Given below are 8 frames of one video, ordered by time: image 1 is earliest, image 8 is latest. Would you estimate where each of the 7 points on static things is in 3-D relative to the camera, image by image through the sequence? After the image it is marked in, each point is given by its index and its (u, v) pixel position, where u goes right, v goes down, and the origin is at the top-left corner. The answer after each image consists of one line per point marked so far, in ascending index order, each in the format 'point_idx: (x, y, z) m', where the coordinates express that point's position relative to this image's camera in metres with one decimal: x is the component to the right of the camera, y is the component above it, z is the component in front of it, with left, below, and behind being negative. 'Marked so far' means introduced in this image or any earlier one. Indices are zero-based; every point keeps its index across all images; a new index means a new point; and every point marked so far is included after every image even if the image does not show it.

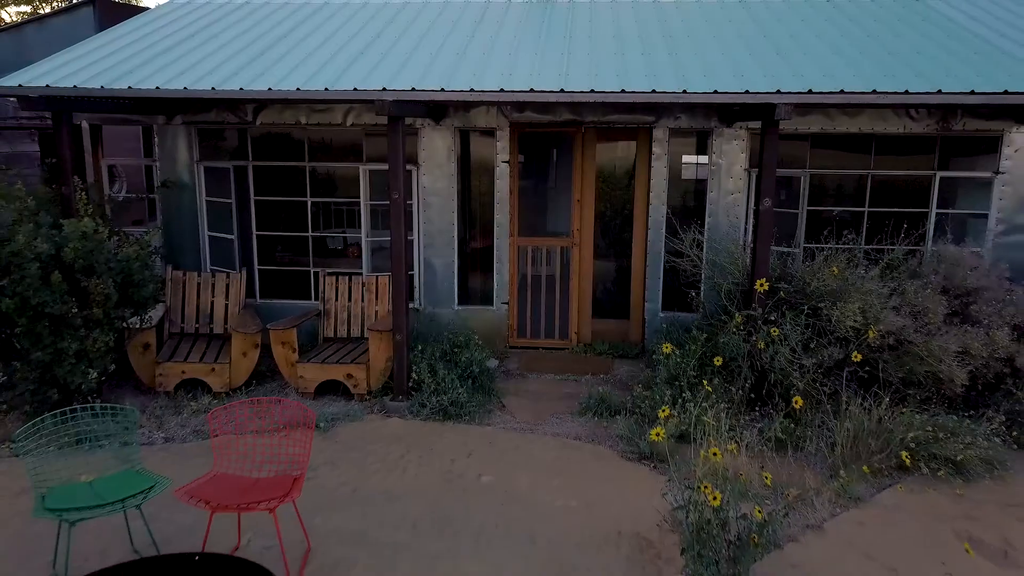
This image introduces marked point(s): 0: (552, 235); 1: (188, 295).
0: (+0.3, +0.4, +6.0) m
1: (-2.0, -0.1, +5.3) m
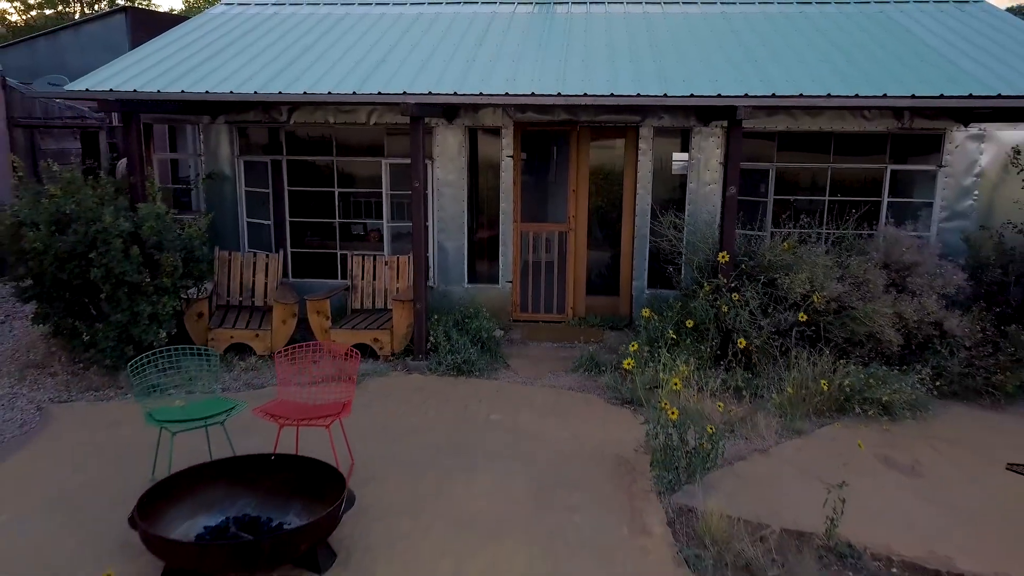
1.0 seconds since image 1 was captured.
0: (+0.3, +0.5, +6.7) m
1: (-2.0, +0.1, +6.1) m
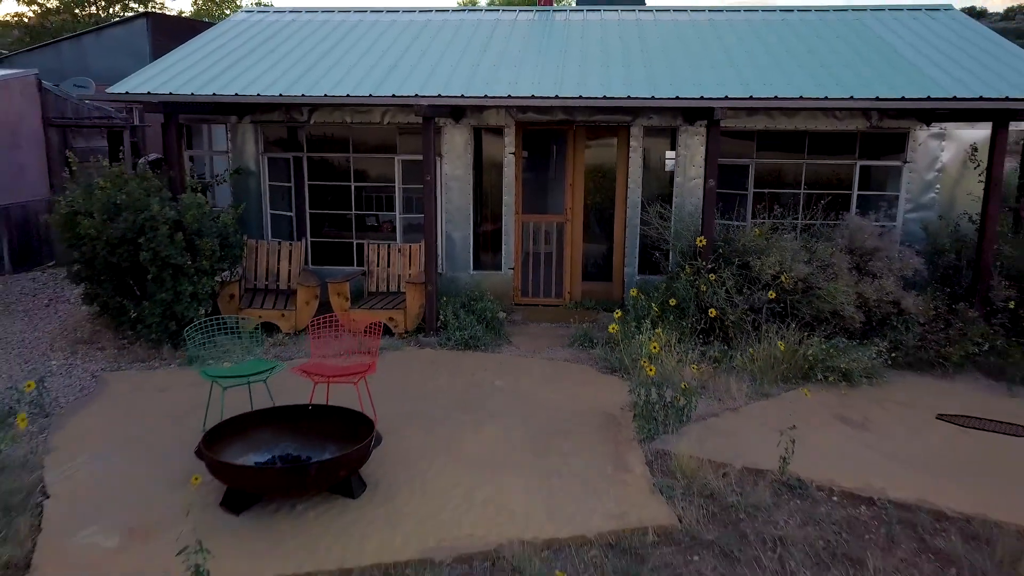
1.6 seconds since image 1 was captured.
0: (+0.3, +0.6, +7.3) m
1: (-2.0, +0.2, +6.7) m
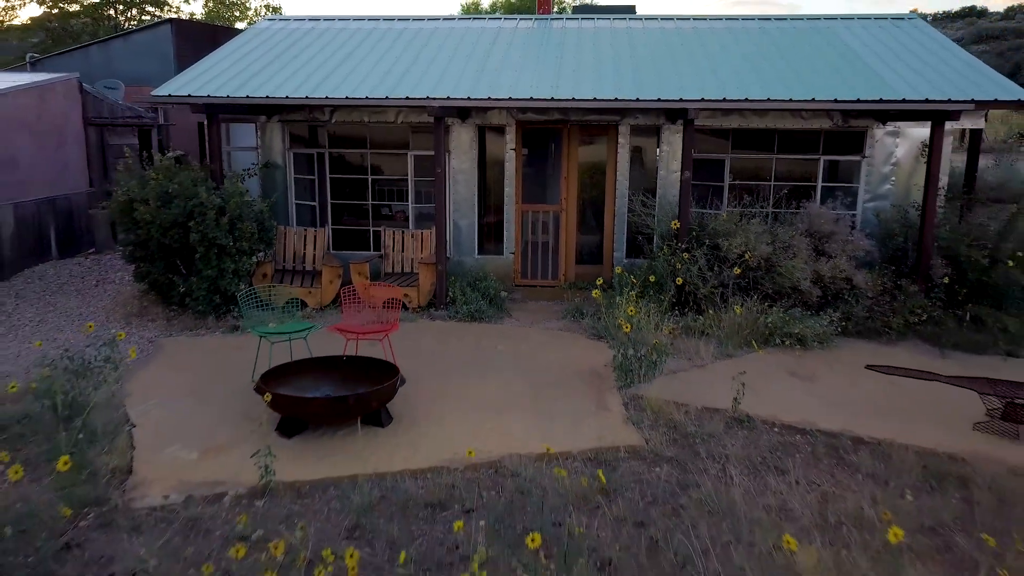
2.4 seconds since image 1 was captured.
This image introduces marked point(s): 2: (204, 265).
0: (+0.3, +0.8, +8.2) m
1: (-2.0, +0.4, +7.5) m
2: (-2.3, +0.2, +6.4) m
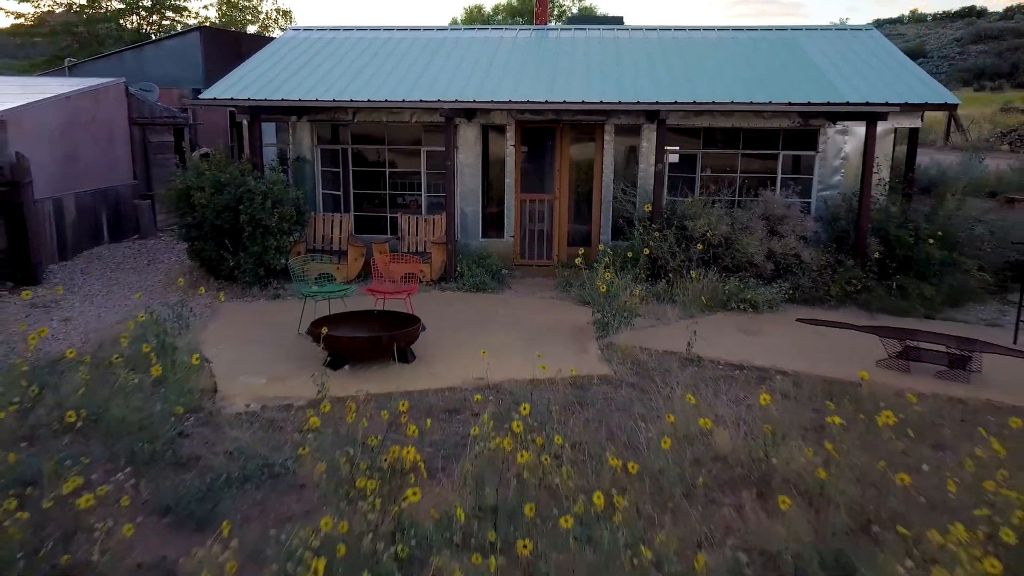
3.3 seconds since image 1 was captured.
0: (+0.3, +1.0, +9.3) m
1: (-2.0, +0.6, +8.7) m
2: (-2.3, +0.4, +7.6) m
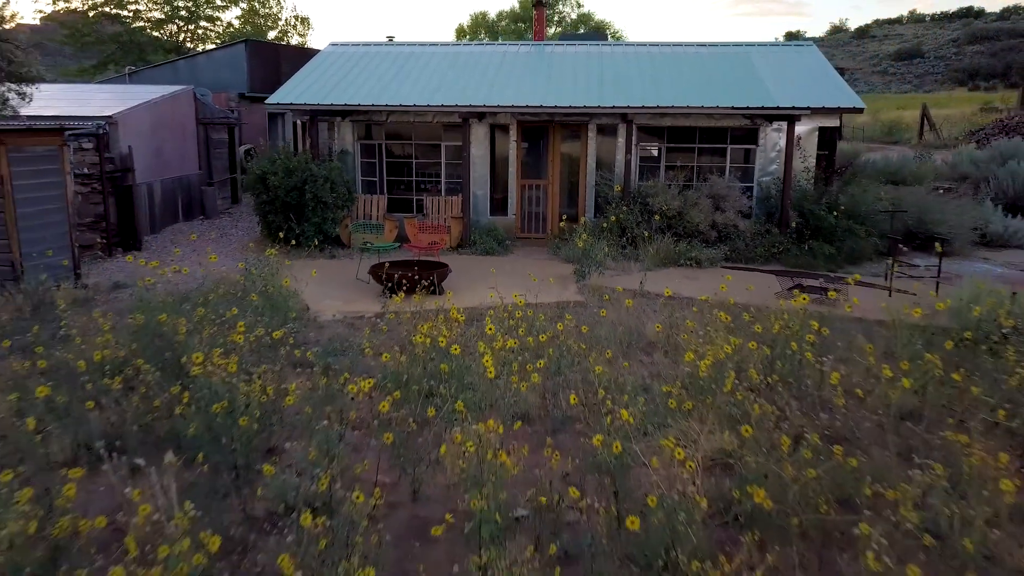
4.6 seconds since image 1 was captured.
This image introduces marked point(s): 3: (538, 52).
0: (+0.4, +1.5, +11.6) m
1: (-2.0, +1.0, +10.9) m
2: (-2.3, +0.8, +9.9) m
3: (+0.4, +3.6, +12.9) m
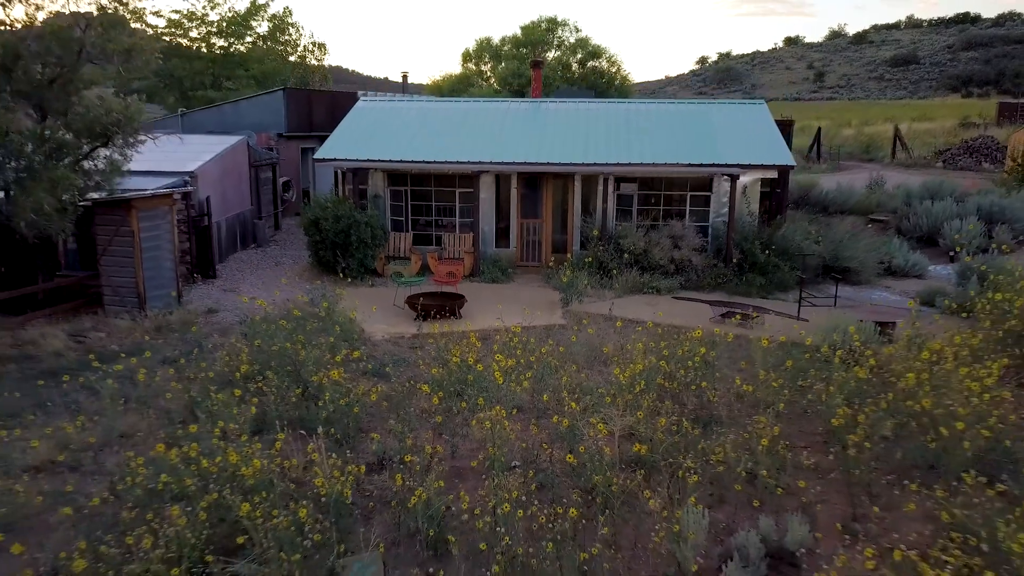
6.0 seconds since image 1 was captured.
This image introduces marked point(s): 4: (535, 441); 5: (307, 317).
0: (+0.4, +1.2, +14.2) m
1: (-1.9, +0.7, +13.5) m
2: (-2.3, +0.5, +12.5) m
3: (+0.4, +3.3, +15.5) m
4: (+0.2, -1.1, +6.2) m
5: (-2.2, -0.3, +9.2) m
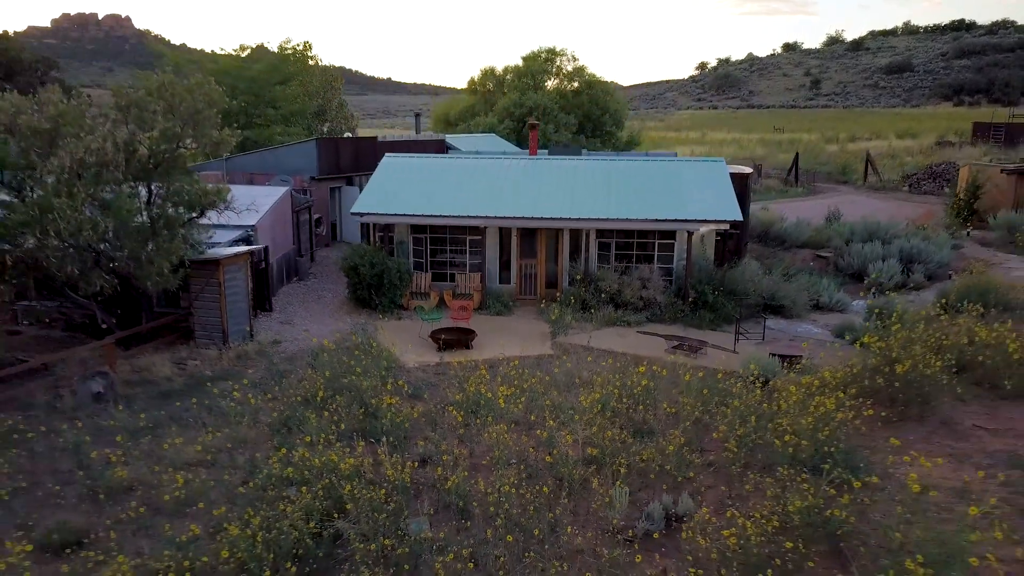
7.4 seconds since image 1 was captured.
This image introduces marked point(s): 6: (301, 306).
0: (+0.4, +0.6, +17.2) m
1: (-1.9, +0.1, +16.6) m
2: (-2.3, -0.1, +15.5) m
3: (+0.4, +2.7, +18.6) m
4: (+0.2, -1.7, +9.3) m
5: (-2.2, -0.9, +12.2) m
6: (-4.1, -0.3, +16.5) m
